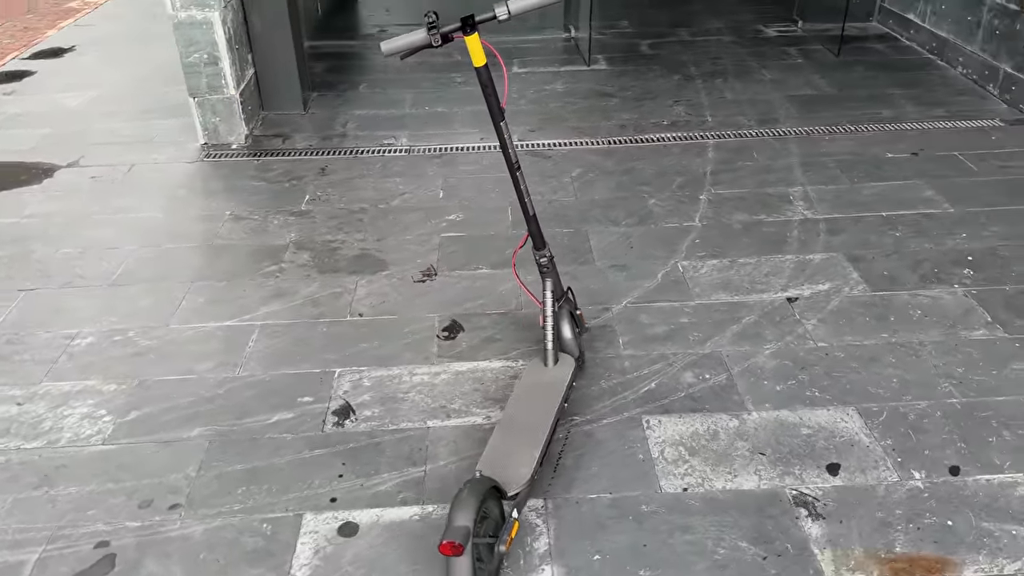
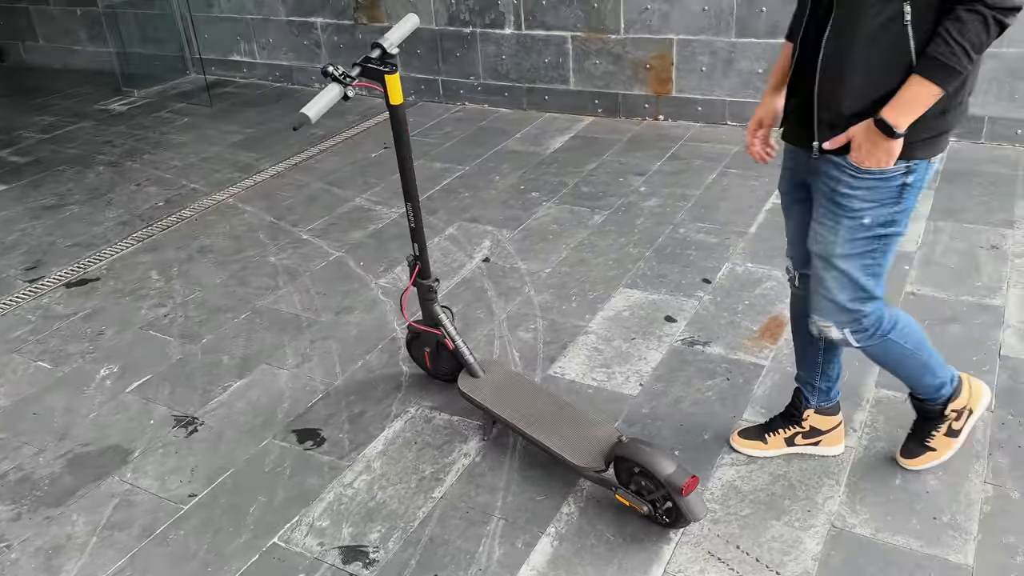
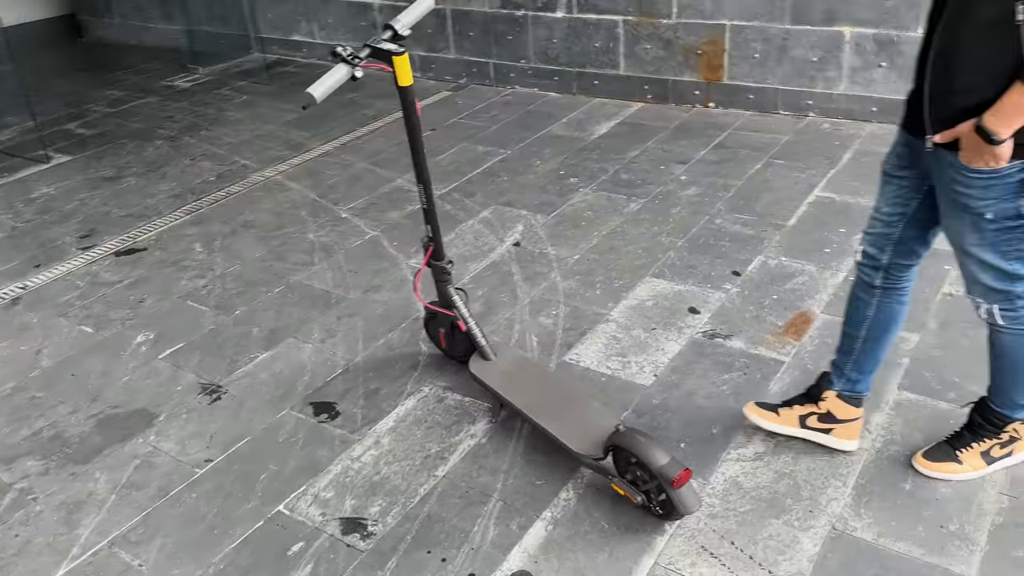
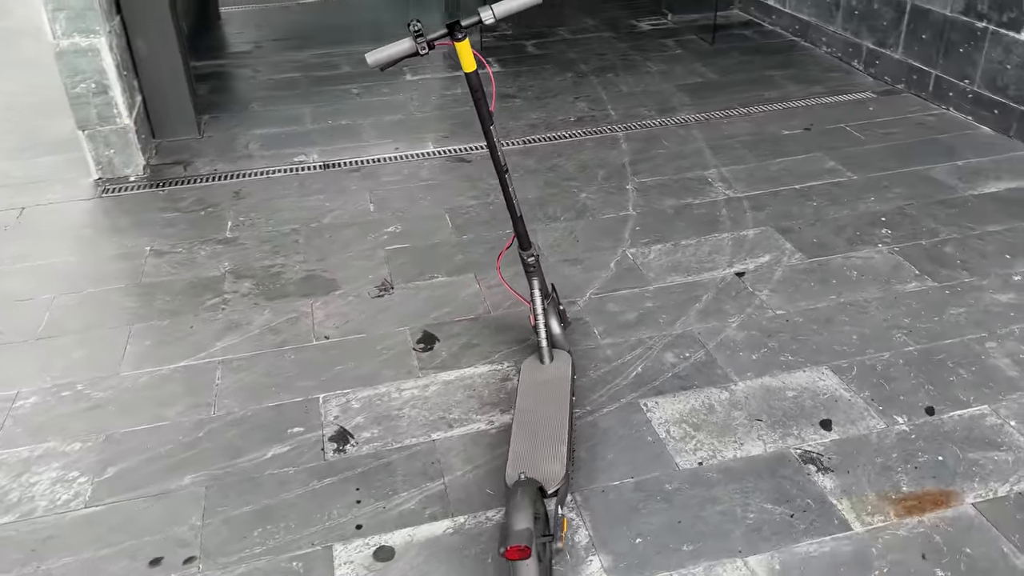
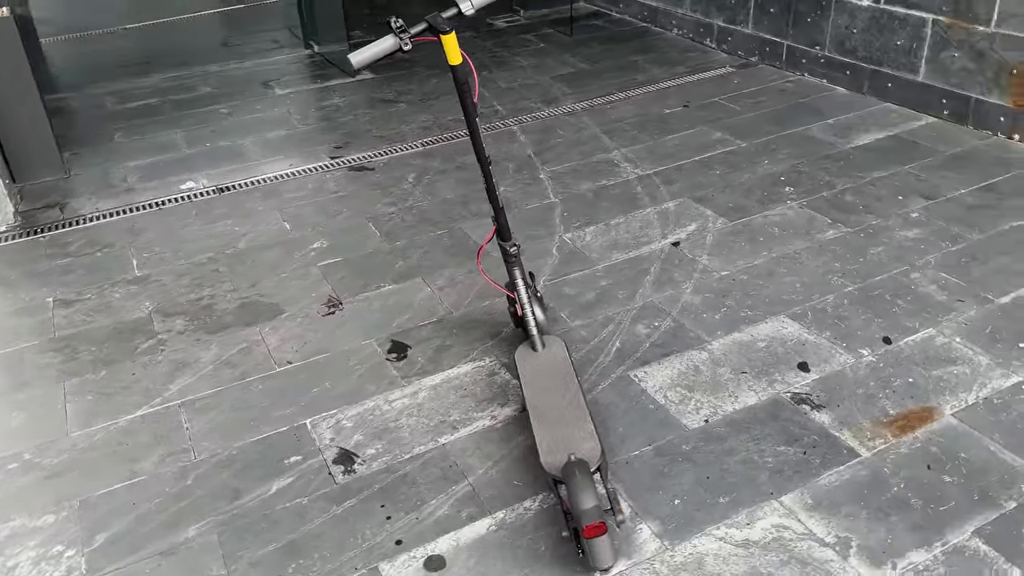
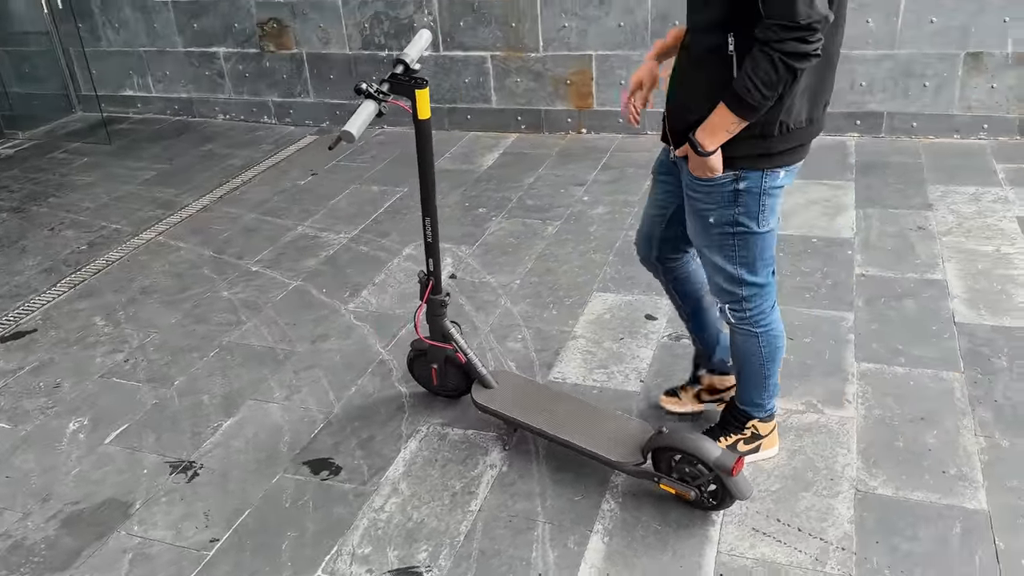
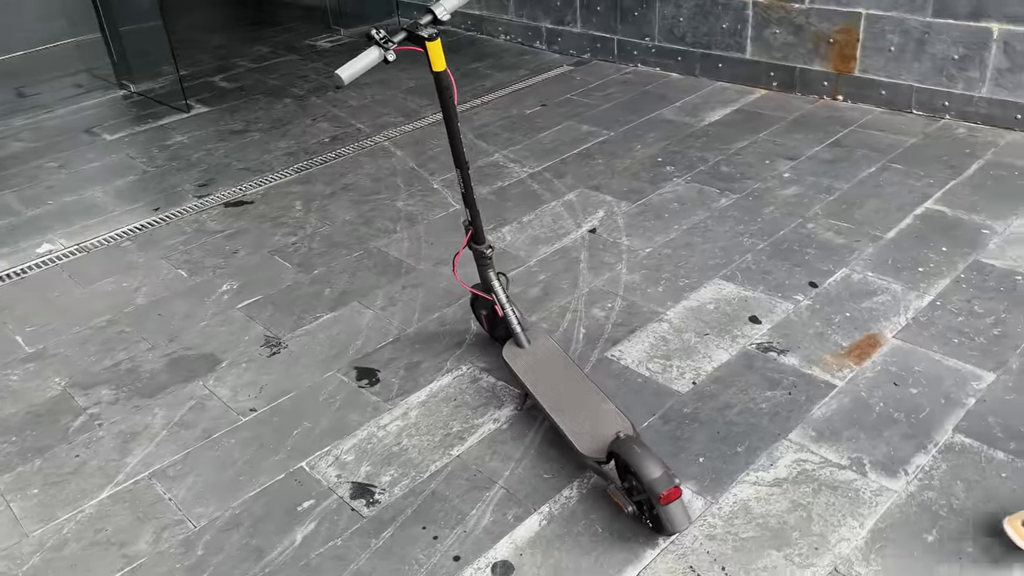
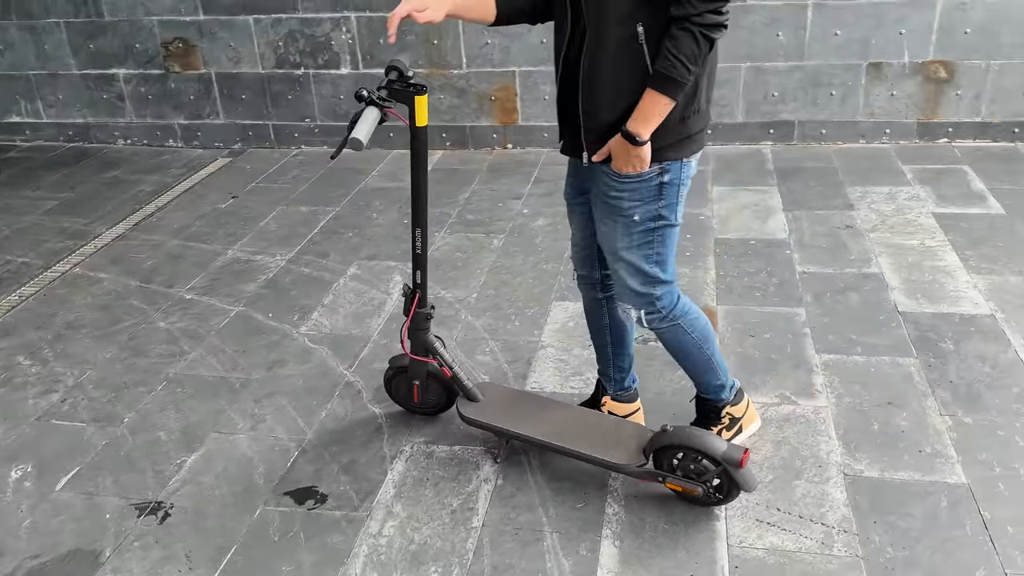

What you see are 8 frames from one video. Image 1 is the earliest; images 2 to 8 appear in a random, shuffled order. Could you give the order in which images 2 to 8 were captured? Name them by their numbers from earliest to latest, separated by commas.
4, 5, 7, 3, 2, 6, 8
